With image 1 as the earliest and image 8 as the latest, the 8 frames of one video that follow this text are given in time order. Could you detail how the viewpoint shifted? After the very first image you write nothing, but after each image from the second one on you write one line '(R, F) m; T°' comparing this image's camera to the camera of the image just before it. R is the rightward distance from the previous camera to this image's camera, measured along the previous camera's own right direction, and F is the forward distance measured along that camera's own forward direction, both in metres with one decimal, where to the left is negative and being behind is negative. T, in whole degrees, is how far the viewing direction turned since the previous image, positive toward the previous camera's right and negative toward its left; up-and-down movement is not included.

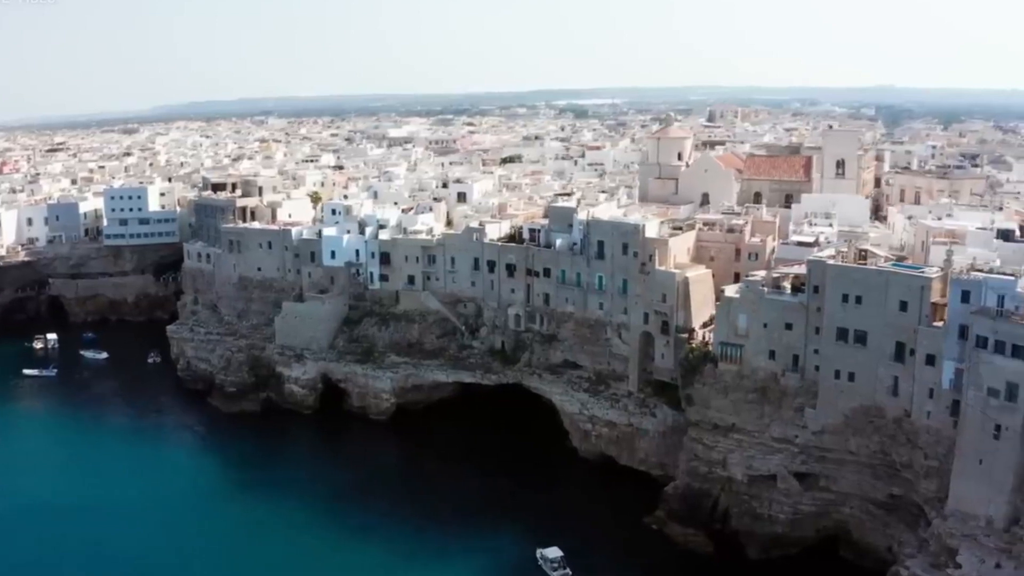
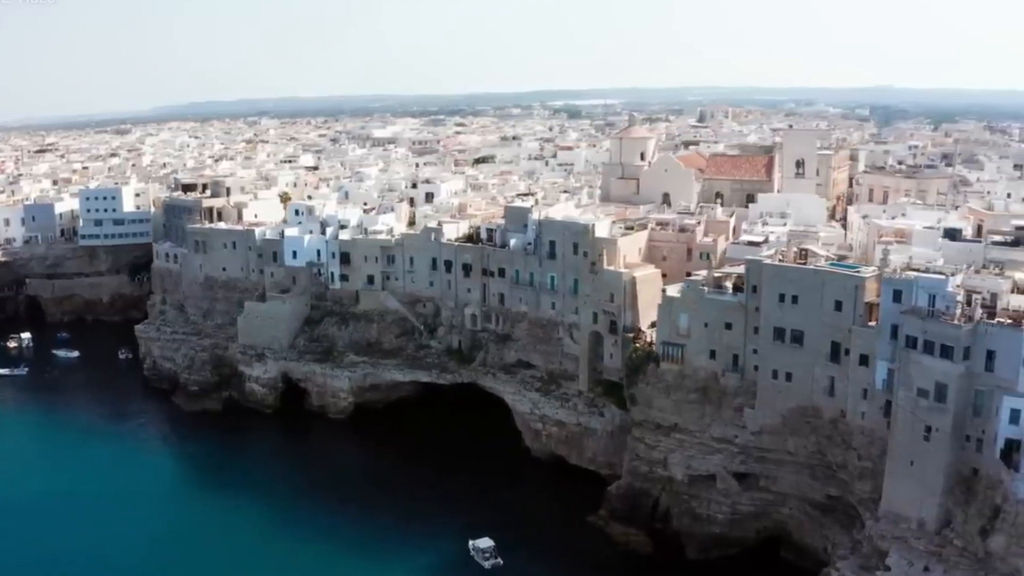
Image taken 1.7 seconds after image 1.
(+3.3, 0.0) m; -1°
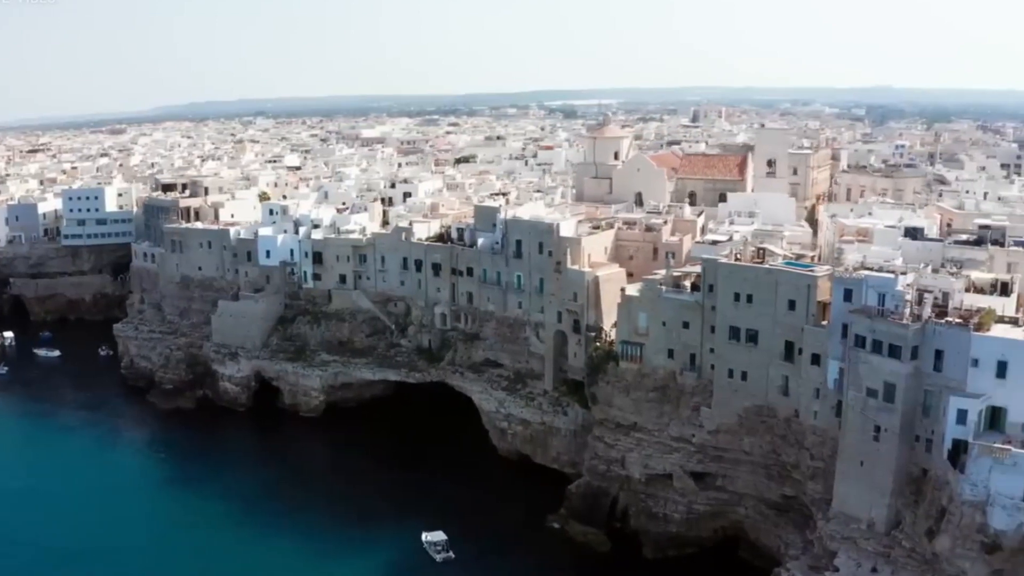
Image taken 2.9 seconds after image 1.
(+2.3, -0.1) m; -1°
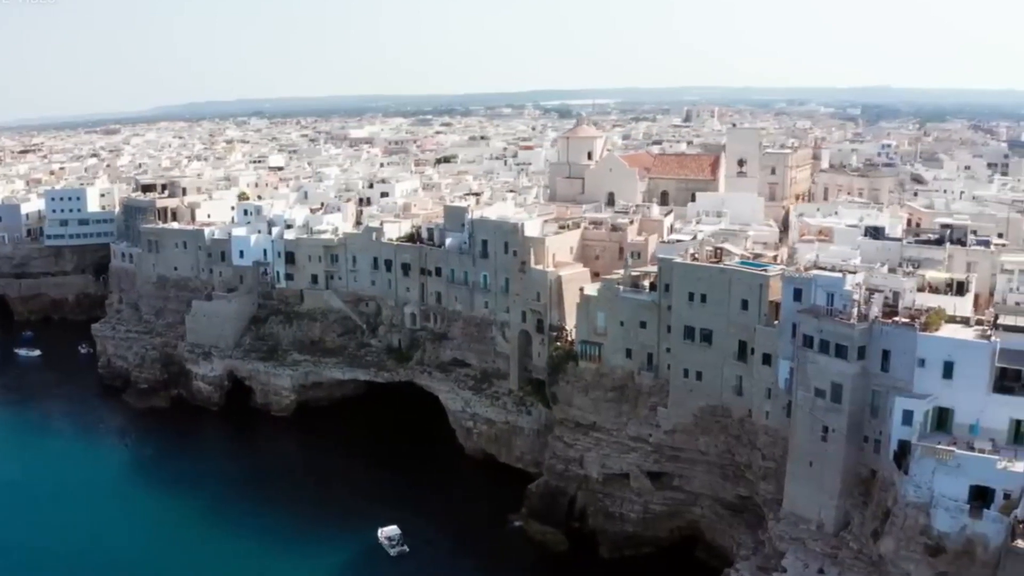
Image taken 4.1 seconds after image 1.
(+2.3, -0.1) m; -1°
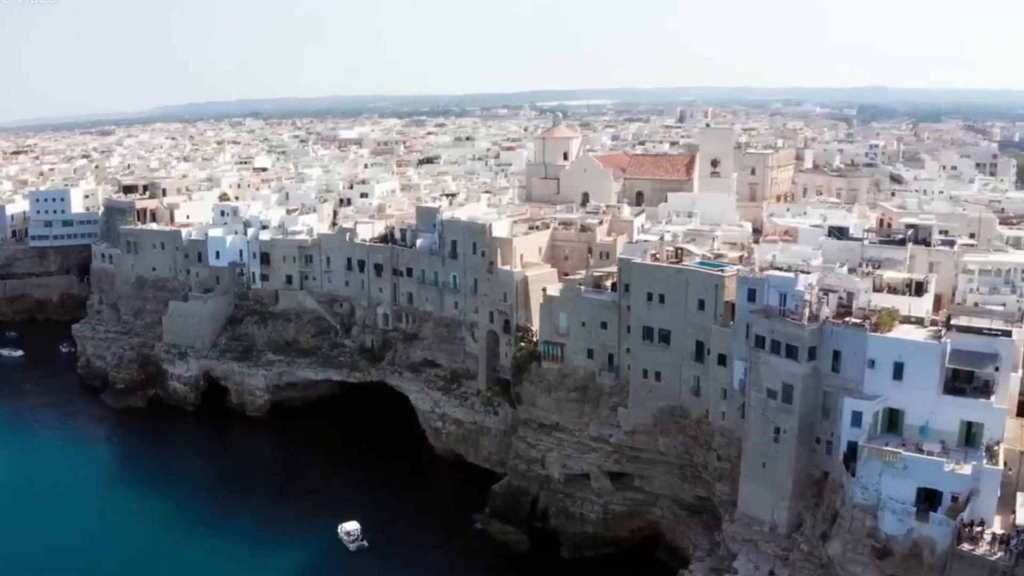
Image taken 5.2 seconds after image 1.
(+2.1, 0.0) m; -1°
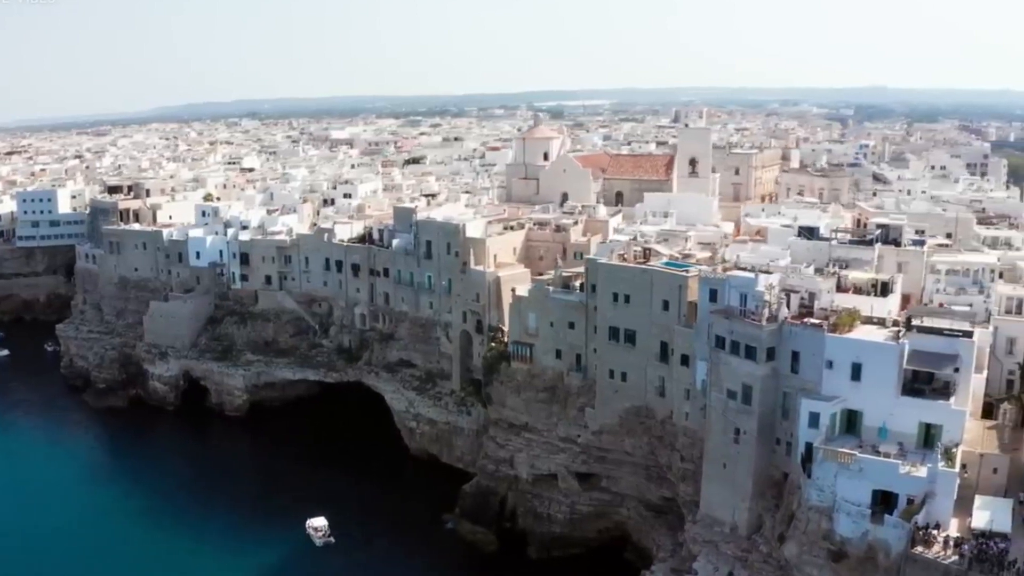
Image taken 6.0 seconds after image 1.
(+1.7, 0.0) m; 0°
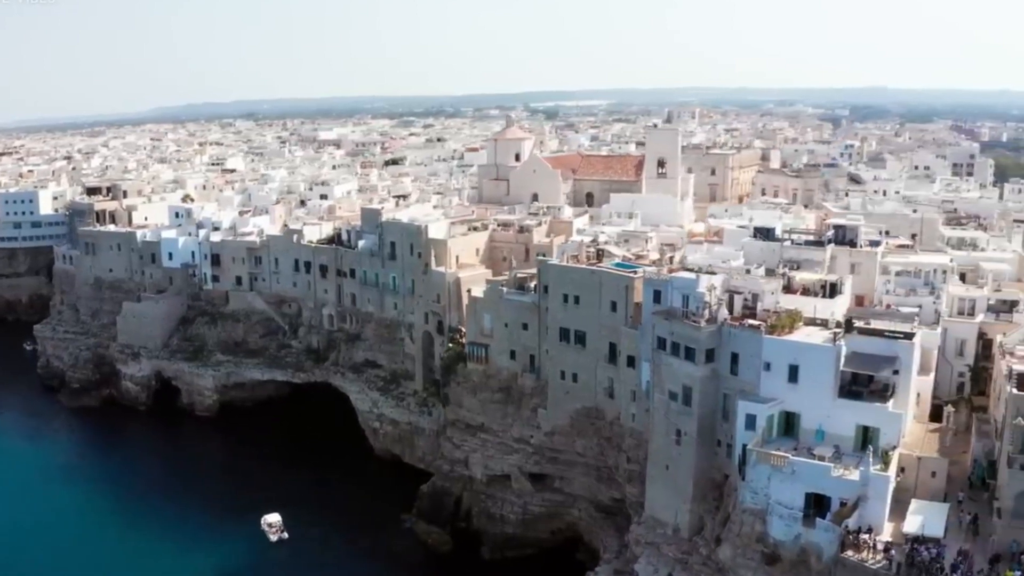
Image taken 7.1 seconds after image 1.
(+2.5, -0.1) m; -1°
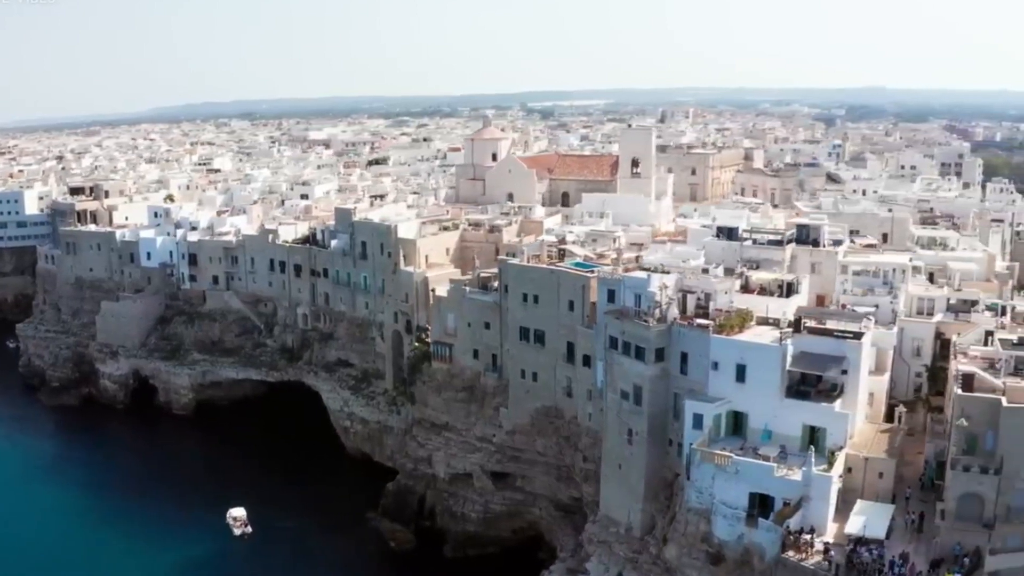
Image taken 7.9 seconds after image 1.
(+2.0, -0.1) m; -1°
